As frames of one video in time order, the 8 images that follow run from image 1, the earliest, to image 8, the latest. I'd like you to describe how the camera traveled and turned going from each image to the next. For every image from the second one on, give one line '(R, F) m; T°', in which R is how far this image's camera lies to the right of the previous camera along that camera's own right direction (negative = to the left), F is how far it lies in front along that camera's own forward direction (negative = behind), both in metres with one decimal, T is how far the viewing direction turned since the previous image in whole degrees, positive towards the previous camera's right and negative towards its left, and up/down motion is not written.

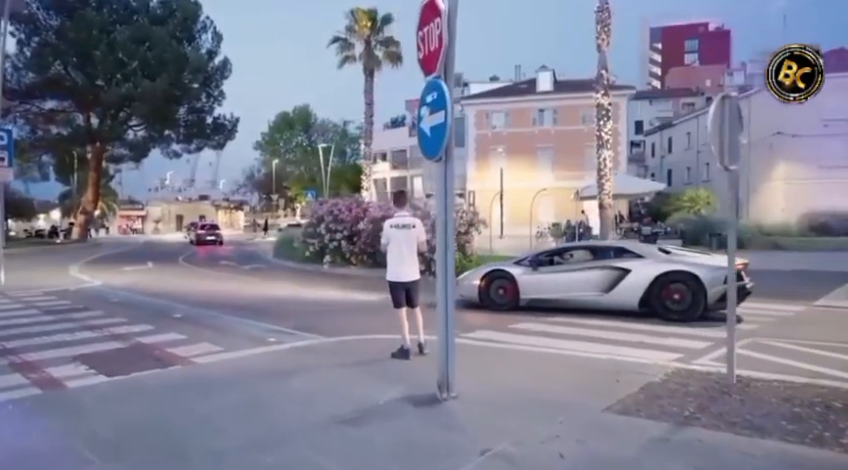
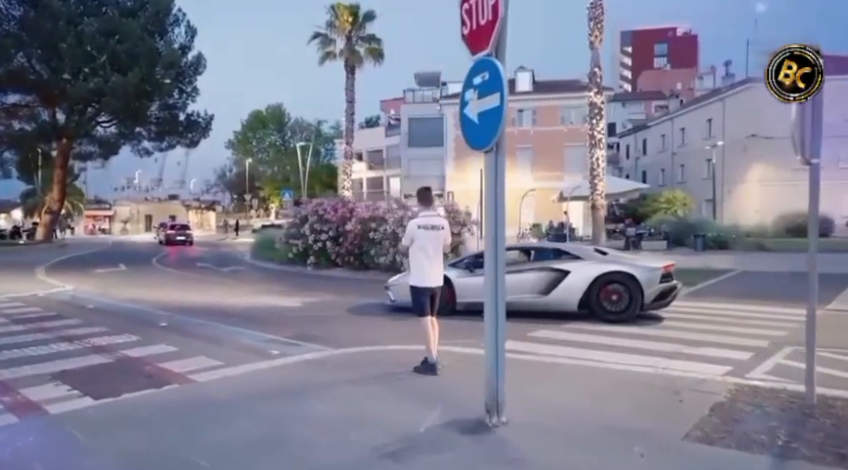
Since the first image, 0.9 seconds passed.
(-0.6, +0.8) m; +2°
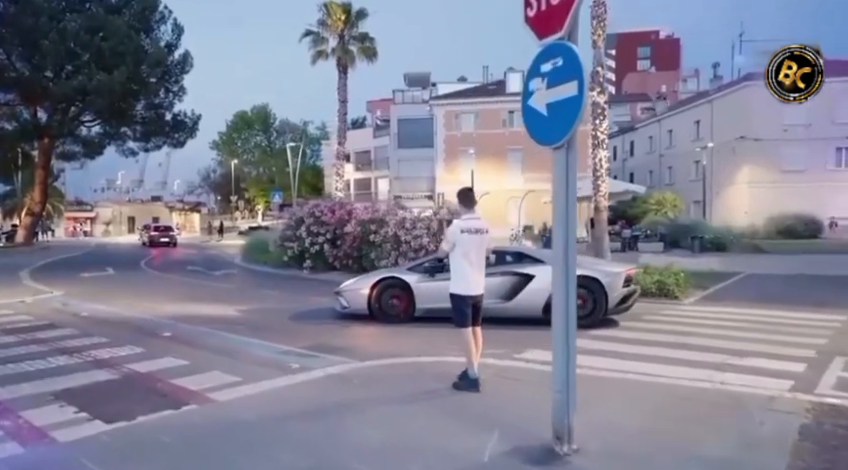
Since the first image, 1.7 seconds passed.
(-0.5, +0.6) m; +1°
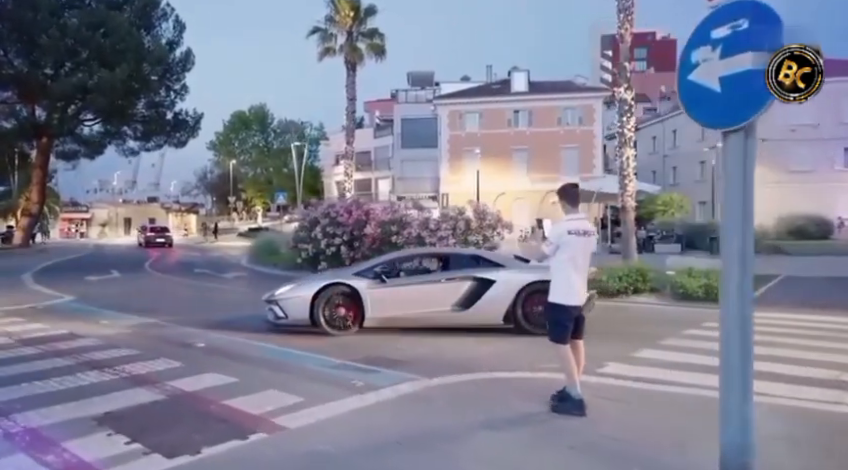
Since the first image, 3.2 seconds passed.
(-0.8, +0.8) m; 0°
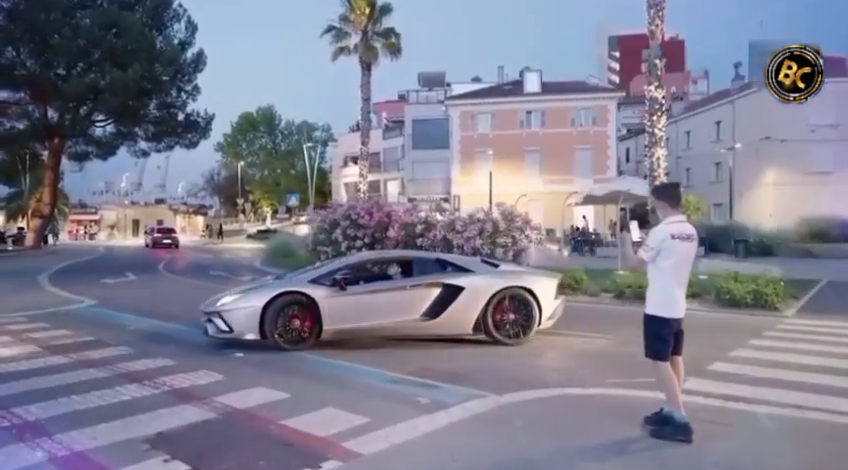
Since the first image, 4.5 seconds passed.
(-0.6, +0.5) m; 0°
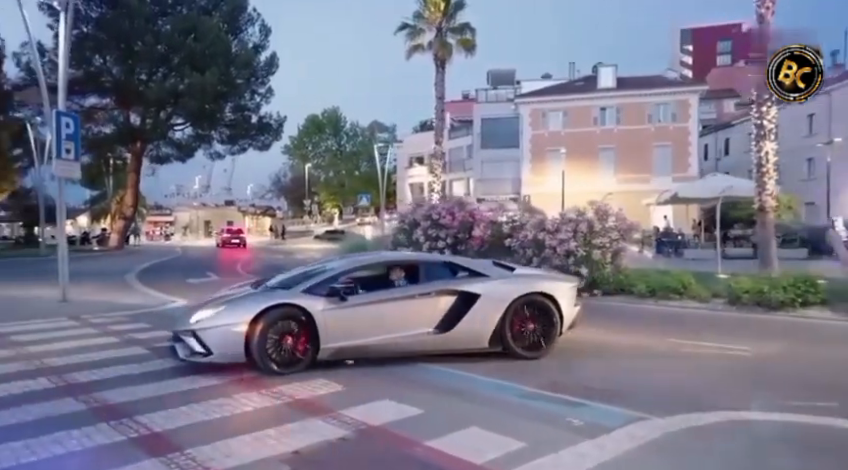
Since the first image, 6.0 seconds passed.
(-0.7, +0.6) m; -5°
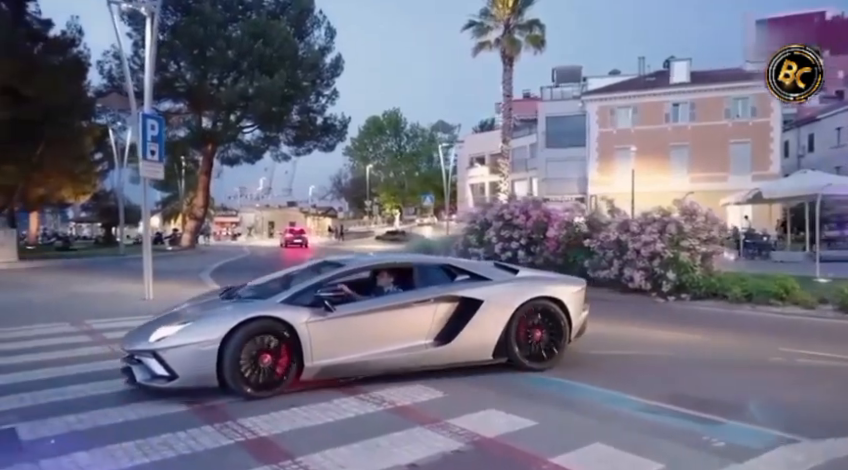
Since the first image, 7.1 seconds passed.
(-0.5, +0.3) m; -5°
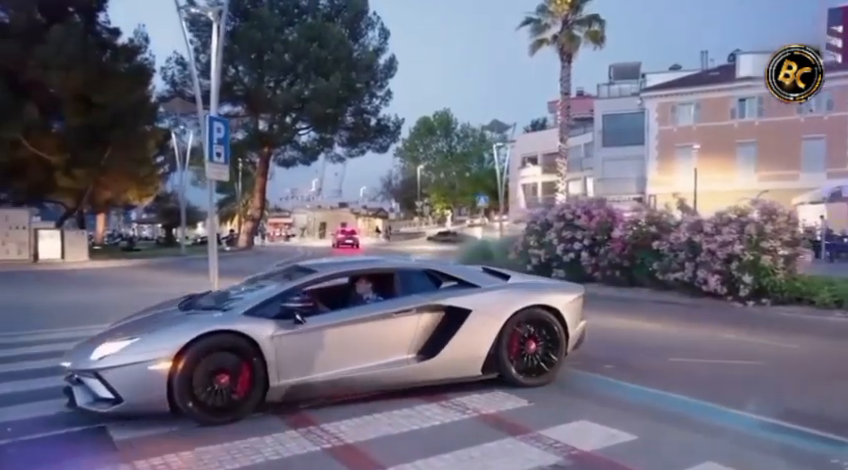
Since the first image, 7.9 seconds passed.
(-0.3, +0.3) m; -4°
